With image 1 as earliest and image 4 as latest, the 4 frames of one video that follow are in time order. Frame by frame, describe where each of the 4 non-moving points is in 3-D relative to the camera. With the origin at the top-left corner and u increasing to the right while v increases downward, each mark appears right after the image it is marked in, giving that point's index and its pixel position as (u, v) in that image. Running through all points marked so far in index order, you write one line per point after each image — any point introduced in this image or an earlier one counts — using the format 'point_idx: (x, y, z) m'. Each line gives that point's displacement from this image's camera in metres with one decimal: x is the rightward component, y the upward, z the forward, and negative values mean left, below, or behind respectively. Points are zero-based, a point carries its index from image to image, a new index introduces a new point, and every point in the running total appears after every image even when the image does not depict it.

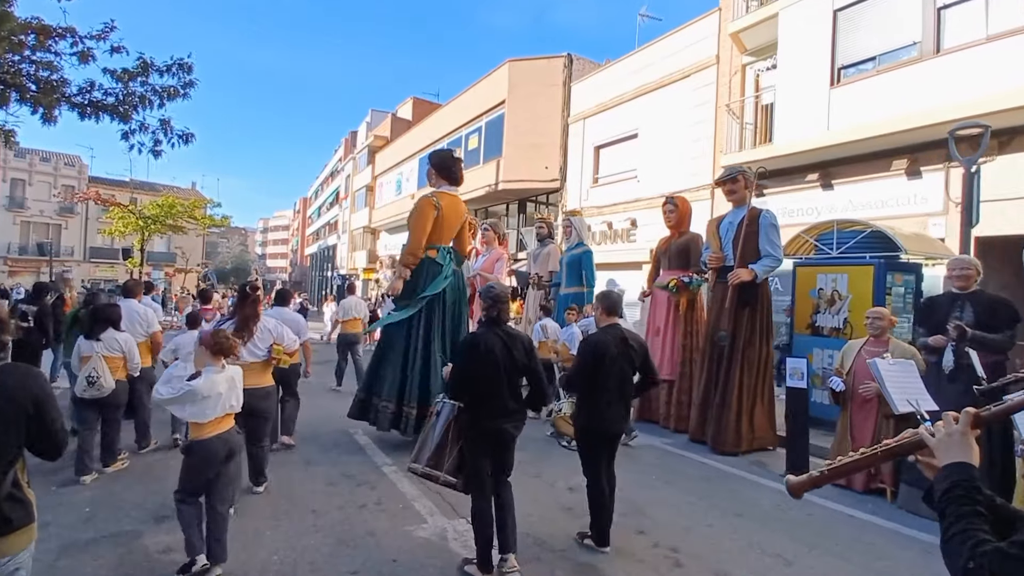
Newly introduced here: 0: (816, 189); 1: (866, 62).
0: (+5.1, +1.6, +9.6) m
1: (+5.4, +3.5, +8.9) m
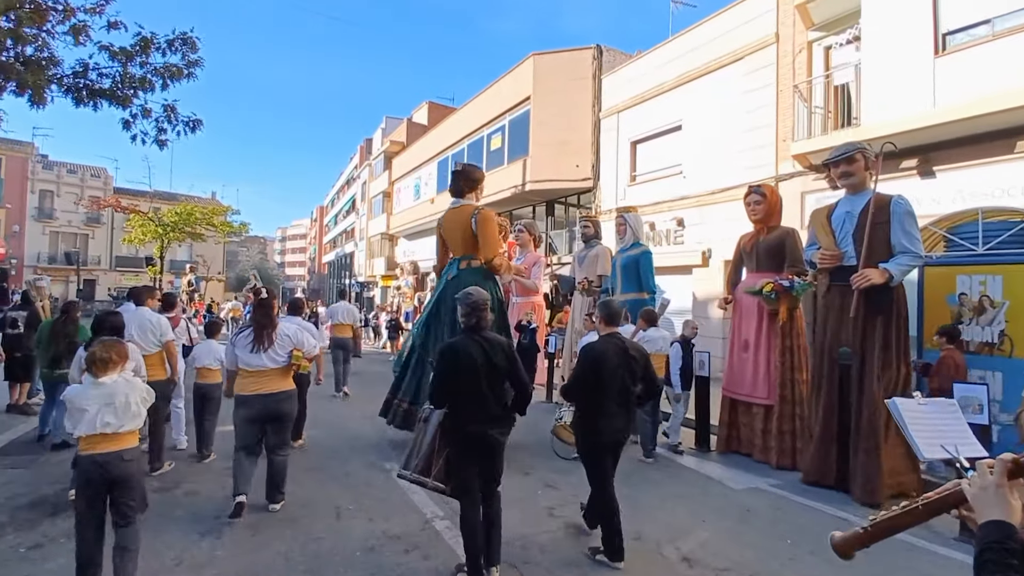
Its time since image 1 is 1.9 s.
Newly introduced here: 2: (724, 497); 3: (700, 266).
0: (+5.7, +1.6, +8.3) m
1: (+6.0, +3.4, +7.7) m
2: (+1.8, -1.8, +4.8) m
3: (+3.9, +0.4, +11.7) m
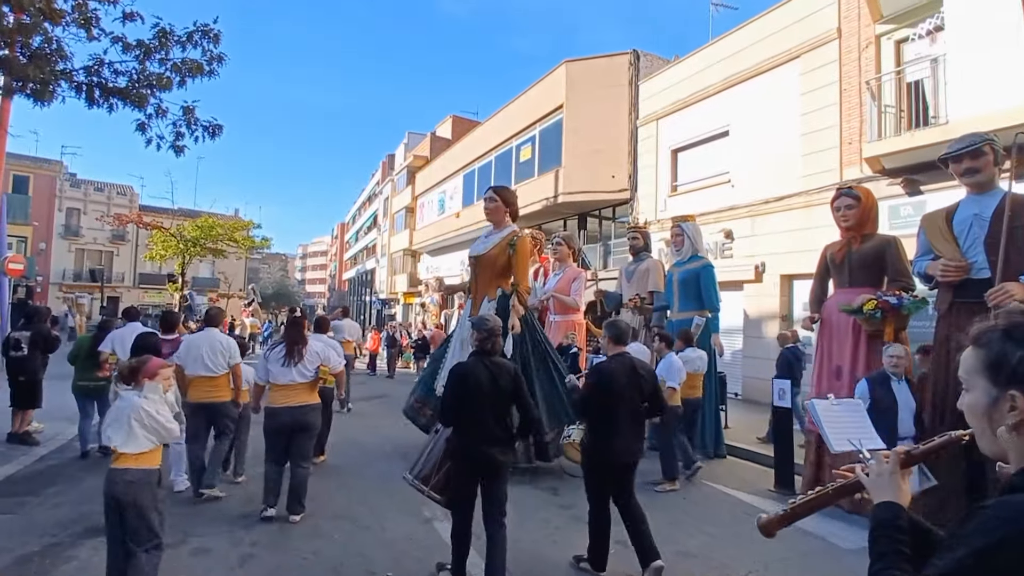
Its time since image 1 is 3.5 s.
0: (+6.3, +1.4, +7.5) m
1: (+6.6, +3.2, +6.8) m
2: (+2.3, -1.9, +4.0) m
3: (+4.5, +0.1, +10.8) m
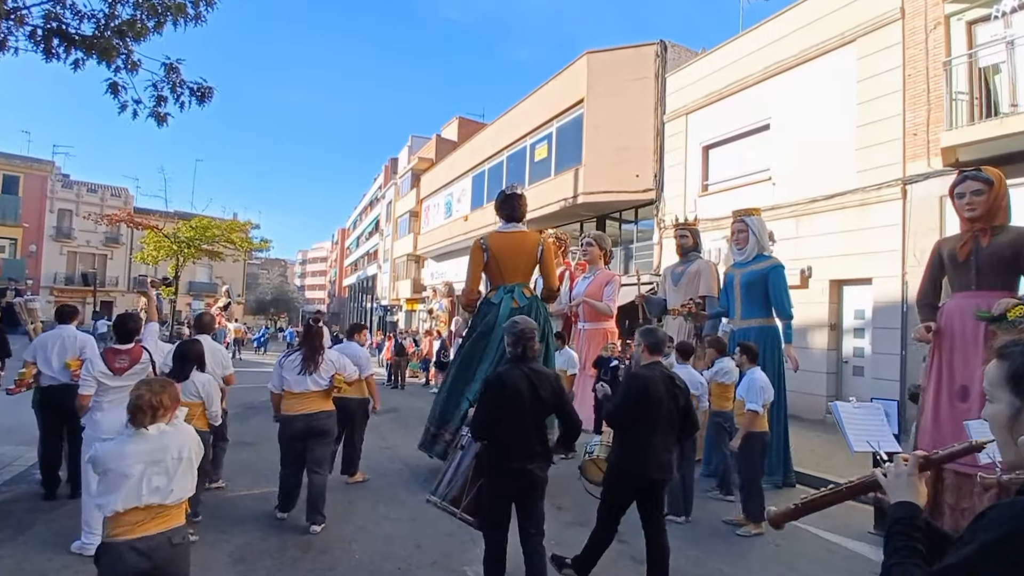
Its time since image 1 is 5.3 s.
0: (+6.7, +1.3, +6.6) m
1: (+7.0, +3.2, +6.0) m
2: (+2.7, -1.9, +3.1) m
3: (+4.9, 0.0, +9.9) m
